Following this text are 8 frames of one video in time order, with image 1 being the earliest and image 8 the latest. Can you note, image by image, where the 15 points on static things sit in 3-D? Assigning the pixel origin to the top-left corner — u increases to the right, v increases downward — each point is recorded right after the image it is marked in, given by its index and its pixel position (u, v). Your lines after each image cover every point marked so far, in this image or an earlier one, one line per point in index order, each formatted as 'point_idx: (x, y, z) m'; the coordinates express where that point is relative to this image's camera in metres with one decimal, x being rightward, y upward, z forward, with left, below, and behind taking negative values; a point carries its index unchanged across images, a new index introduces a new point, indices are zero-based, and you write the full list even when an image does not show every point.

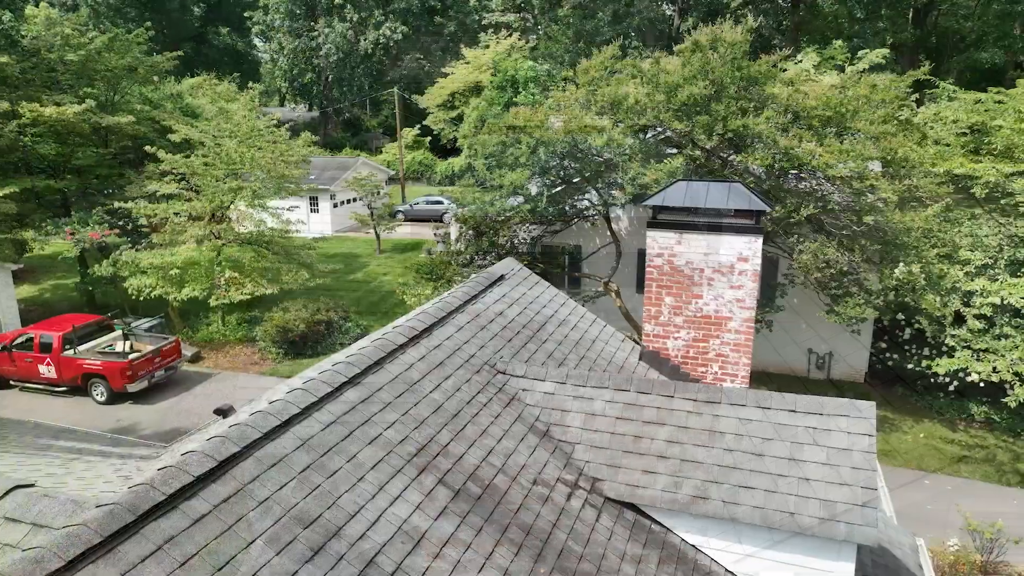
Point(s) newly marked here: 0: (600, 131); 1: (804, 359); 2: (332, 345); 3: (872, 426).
0: (+1.6, +2.9, +13.1) m
1: (+6.3, -1.5, +15.5) m
2: (-4.3, -1.4, +17.0) m
3: (+2.3, -0.9, +4.7) m
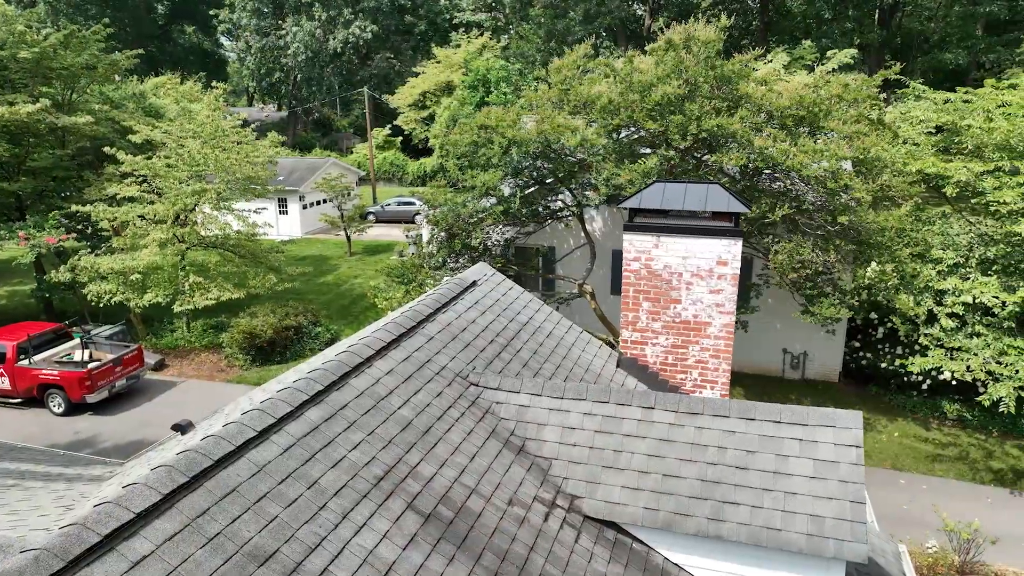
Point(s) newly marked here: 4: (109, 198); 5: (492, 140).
0: (+1.1, +2.8, +12.9) m
1: (+5.7, -1.5, +15.4) m
2: (-4.9, -1.5, +16.6) m
3: (+2.2, -0.9, +4.5) m
4: (-9.9, +2.2, +17.5) m
5: (-0.4, +2.8, +13.4) m
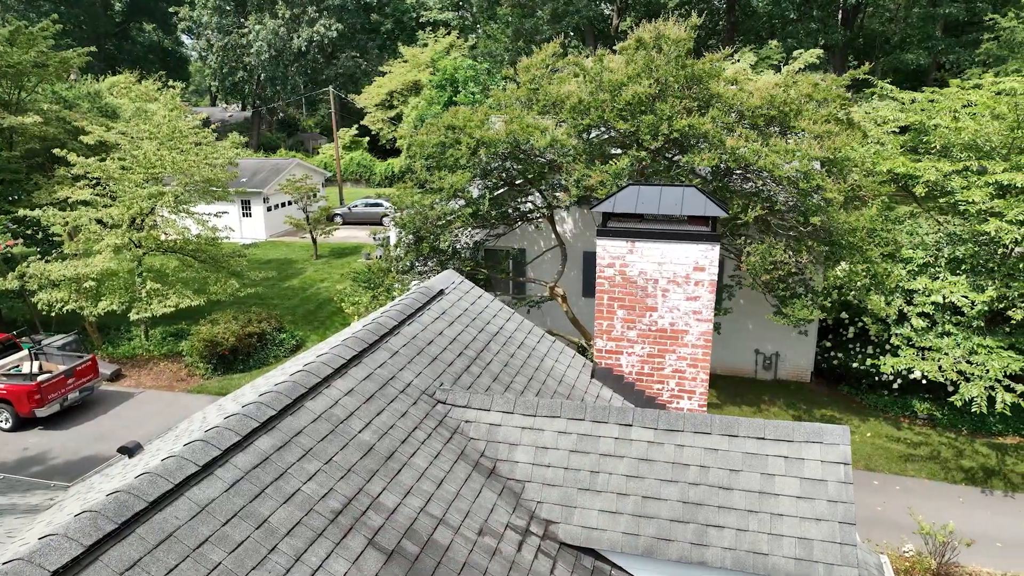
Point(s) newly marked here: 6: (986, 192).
0: (+0.5, +2.8, +12.6) m
1: (+5.1, -1.5, +15.4) m
2: (-5.6, -1.6, +16.1) m
3: (+2.0, -1.0, +4.3) m
4: (-10.6, +2.0, +16.8) m
5: (-0.9, +2.7, +13.0) m
6: (+7.6, +1.5, +11.4) m
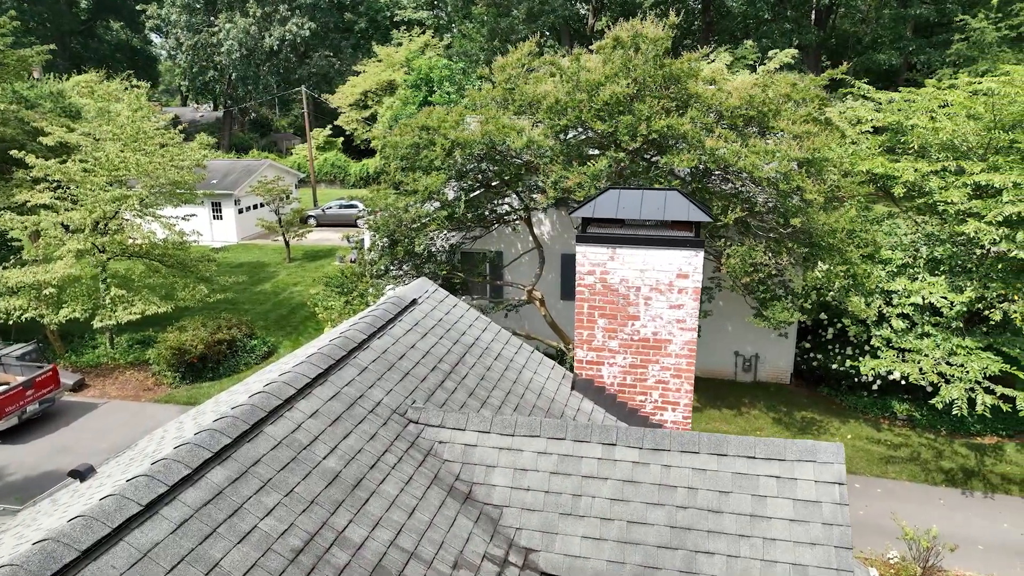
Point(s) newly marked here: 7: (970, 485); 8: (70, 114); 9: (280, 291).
0: (+0.1, +2.7, +12.3) m
1: (+4.6, -1.6, +15.2) m
2: (-6.1, -1.7, +15.7) m
3: (+1.8, -1.1, +4.1) m
4: (-11.1, +1.9, +16.2) m
5: (-1.4, +2.6, +12.7) m
6: (+7.2, +1.5, +11.4) m
7: (+7.5, -3.2, +11.7) m
8: (-11.6, +4.6, +18.8) m
9: (-6.5, -0.1, +20.0) m
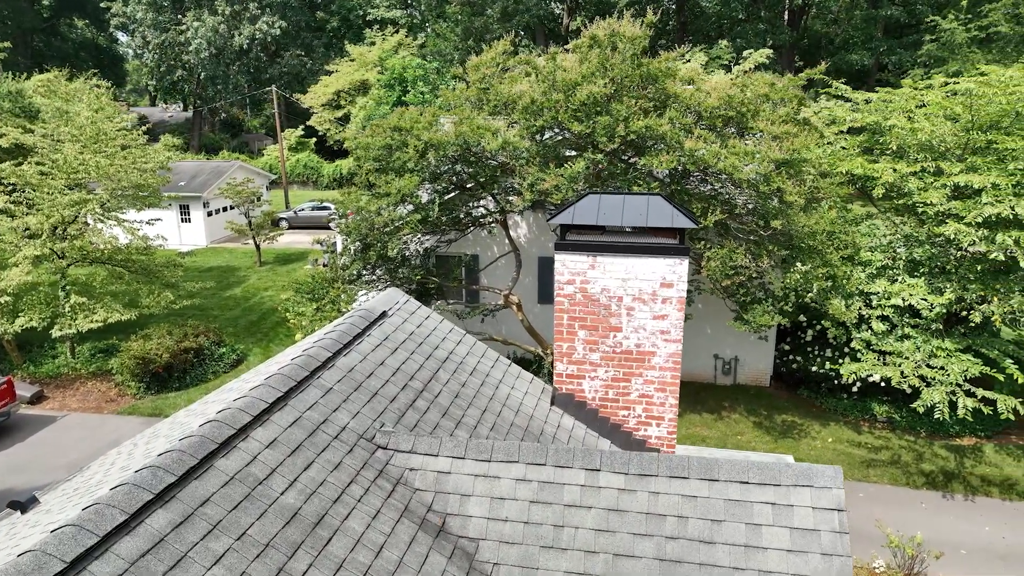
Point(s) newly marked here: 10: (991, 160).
0: (-0.3, +2.6, +12.0) m
1: (+4.2, -1.6, +15.1) m
2: (-6.5, -1.8, +15.1) m
3: (+1.7, -1.1, +3.8) m
4: (-11.7, +1.7, +15.5) m
5: (-1.8, +2.5, +12.3) m
6: (+6.8, +1.5, +11.3) m
7: (+7.1, -3.2, +11.6) m
8: (-12.2, +4.4, +18.1) m
9: (-7.1, -0.2, +19.5) m
10: (+7.6, +2.0, +11.4) m
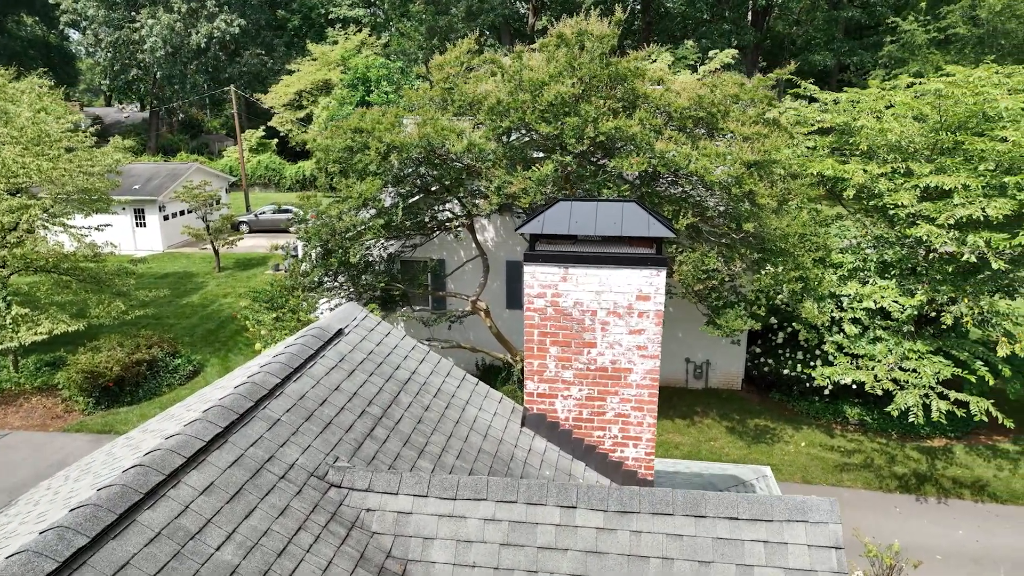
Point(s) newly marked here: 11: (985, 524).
0: (-0.9, +2.5, +11.6) m
1: (+3.5, -1.7, +14.8) m
2: (-7.2, -2.0, +14.5) m
3: (+1.6, -1.2, +3.5) m
4: (-12.3, +1.4, +14.6) m
5: (-2.4, +2.4, +11.9) m
6: (+6.3, +1.5, +11.2) m
7: (+6.6, -3.3, +11.5) m
8: (-13.1, +4.1, +17.1) m
9: (-8.0, -0.4, +18.7) m
10: (+7.1, +2.0, +11.3) m
11: (+7.1, -3.5, +10.7) m
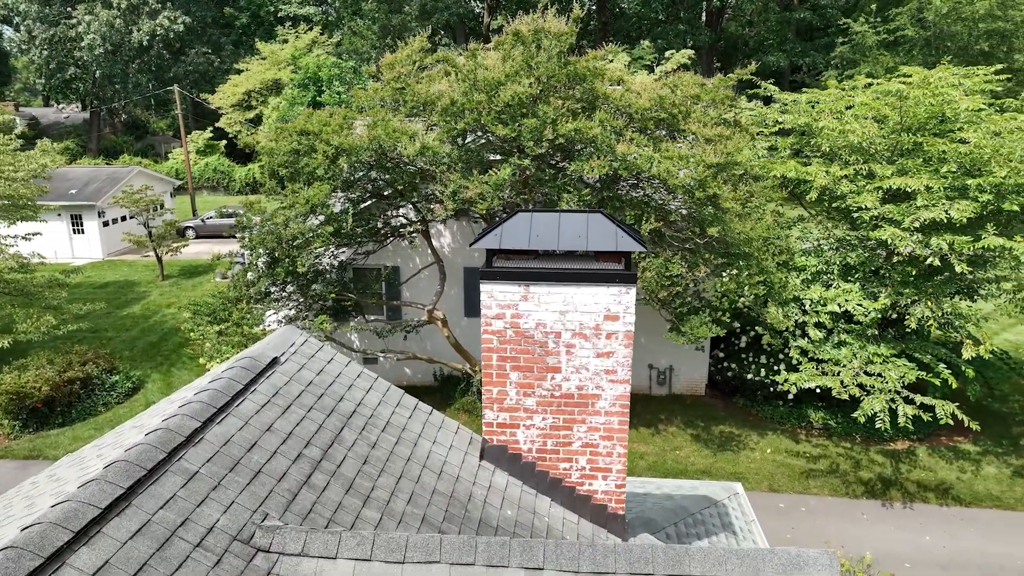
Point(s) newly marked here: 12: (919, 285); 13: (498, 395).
0: (-1.5, +2.3, +11.1) m
1: (+2.7, -1.8, +14.5) m
2: (-8.0, -2.3, +13.5) m
3: (+1.4, -1.3, +3.1) m
4: (-13.2, +1.1, +13.4) m
5: (-3.1, +2.2, +11.2) m
6: (+5.6, +1.4, +11.1) m
7: (+6.0, -3.3, +11.4) m
8: (-14.1, +3.8, +15.9) m
9: (-9.0, -0.7, +17.8) m
10: (+6.4, +2.0, +11.2) m
11: (+6.5, -3.6, +10.6) m
12: (+6.3, 0.0, +11.1) m
13: (-0.1, -0.7, +4.9) m
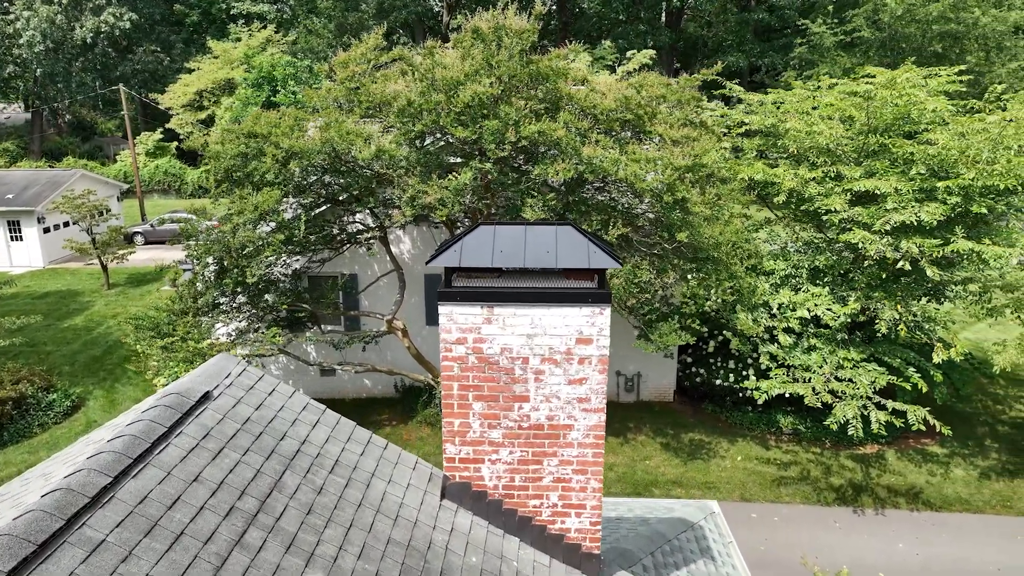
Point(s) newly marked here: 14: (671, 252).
0: (-2.1, +2.2, +10.5) m
1: (+2.0, -1.9, +14.2) m
2: (-8.6, -2.5, +12.6) m
3: (+1.3, -1.4, +2.7) m
4: (-13.8, +0.8, +12.2) m
5: (-3.7, +2.0, +10.6) m
6: (+5.1, +1.3, +10.9) m
7: (+5.5, -3.4, +11.2) m
8: (-14.9, +3.5, +14.7) m
9: (-9.9, -0.9, +16.8) m
10: (+5.8, +1.9, +11.1) m
11: (+6.0, -3.6, +10.5) m
12: (+5.7, 0.0, +10.9) m
13: (-0.3, -0.9, +4.4) m
14: (+2.5, +0.6, +11.2) m
